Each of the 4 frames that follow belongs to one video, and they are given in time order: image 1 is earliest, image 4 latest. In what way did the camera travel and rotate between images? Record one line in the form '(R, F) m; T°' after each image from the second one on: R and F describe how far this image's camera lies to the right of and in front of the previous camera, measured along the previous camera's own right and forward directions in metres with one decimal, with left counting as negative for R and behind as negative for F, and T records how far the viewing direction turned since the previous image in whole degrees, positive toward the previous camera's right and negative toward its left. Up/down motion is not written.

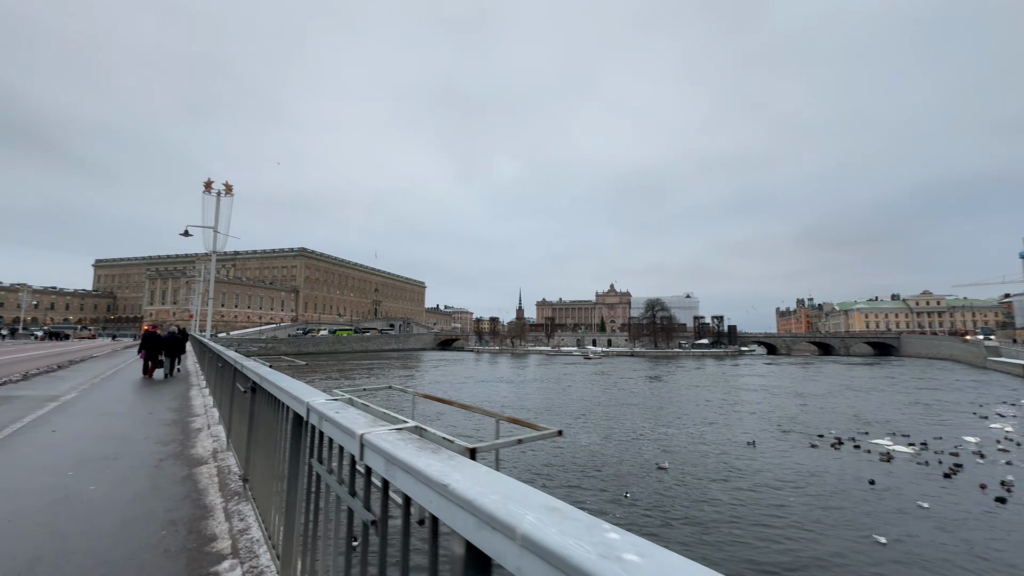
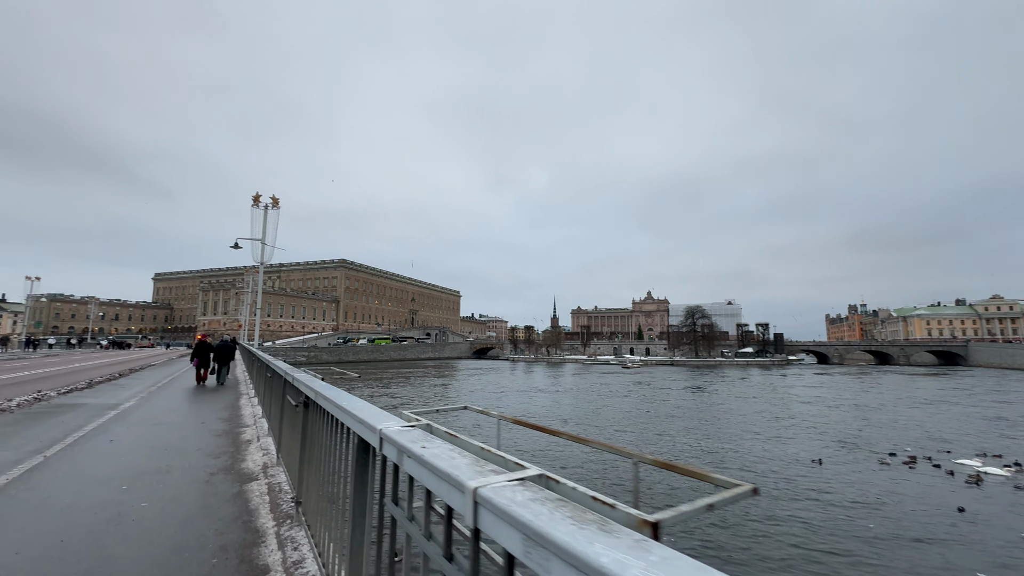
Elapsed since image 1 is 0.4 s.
(-0.2, +0.2) m; -4°
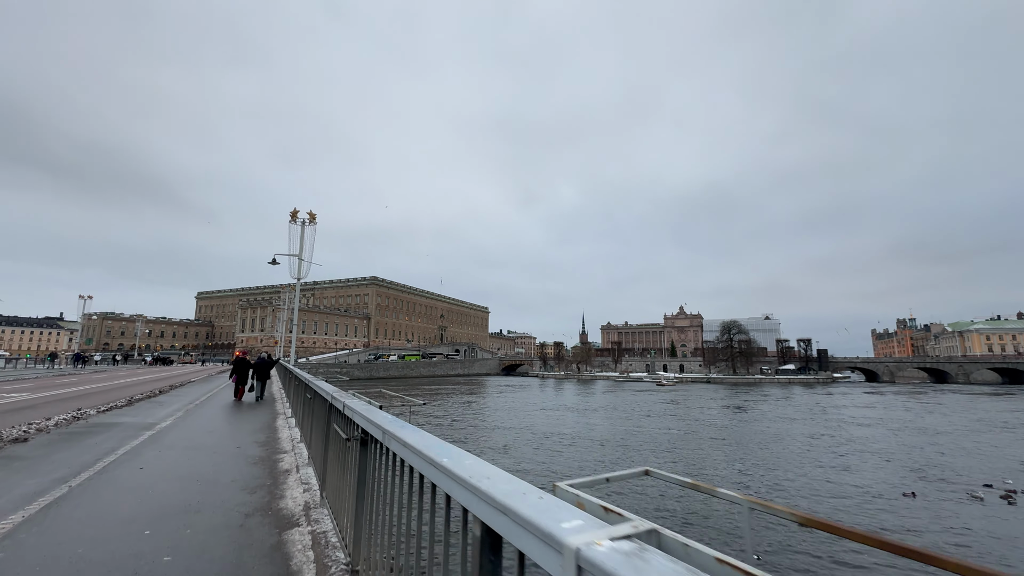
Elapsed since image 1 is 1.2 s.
(-0.3, +0.5) m; -3°
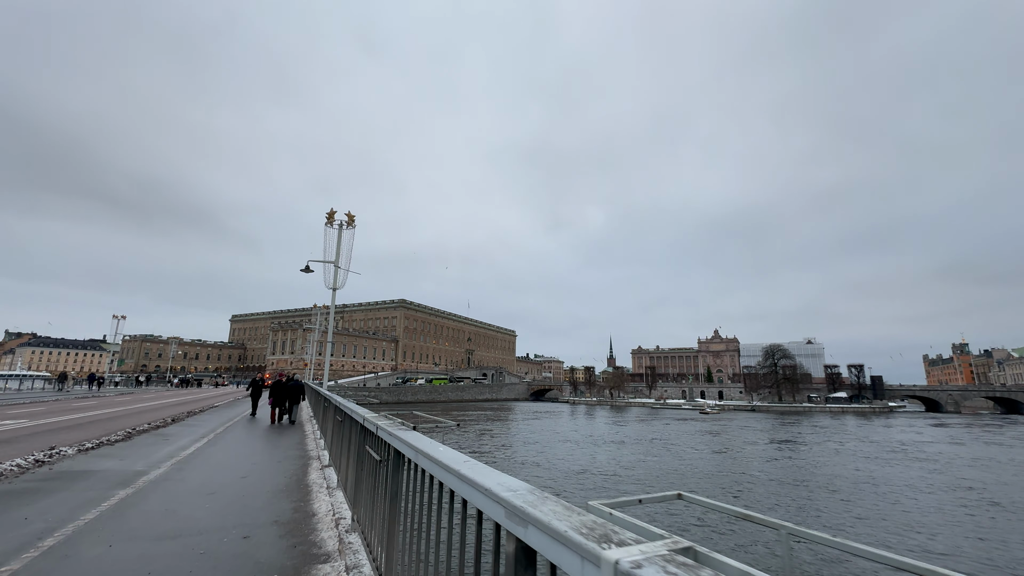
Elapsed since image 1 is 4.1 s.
(-1.1, +2.2) m; -3°
